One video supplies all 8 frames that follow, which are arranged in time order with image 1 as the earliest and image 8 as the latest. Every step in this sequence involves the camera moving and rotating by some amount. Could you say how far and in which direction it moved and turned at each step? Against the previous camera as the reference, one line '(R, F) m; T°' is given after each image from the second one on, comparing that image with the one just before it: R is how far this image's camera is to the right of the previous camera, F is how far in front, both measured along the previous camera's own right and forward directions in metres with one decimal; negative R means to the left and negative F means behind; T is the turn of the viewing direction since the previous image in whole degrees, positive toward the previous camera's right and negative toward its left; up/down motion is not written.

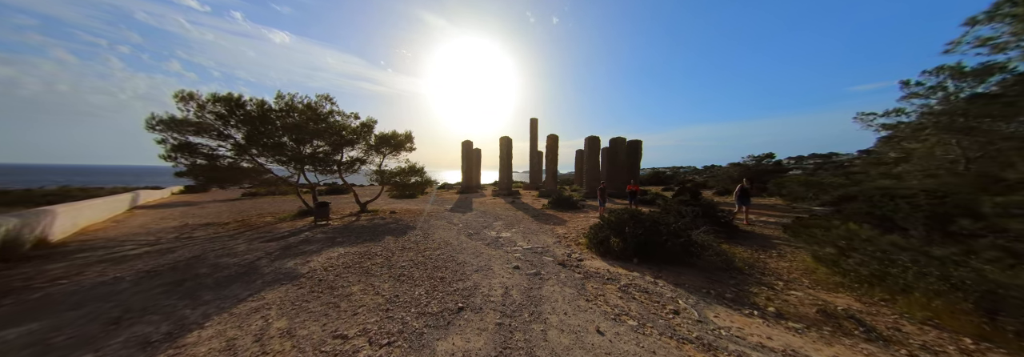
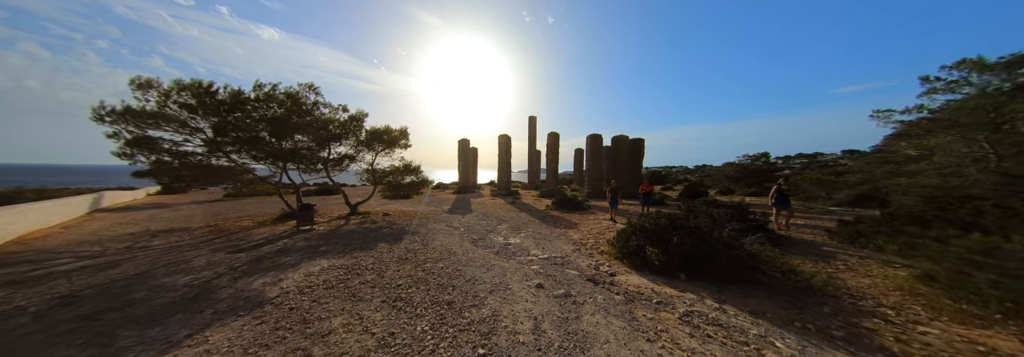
(-0.4, +0.8) m; +1°
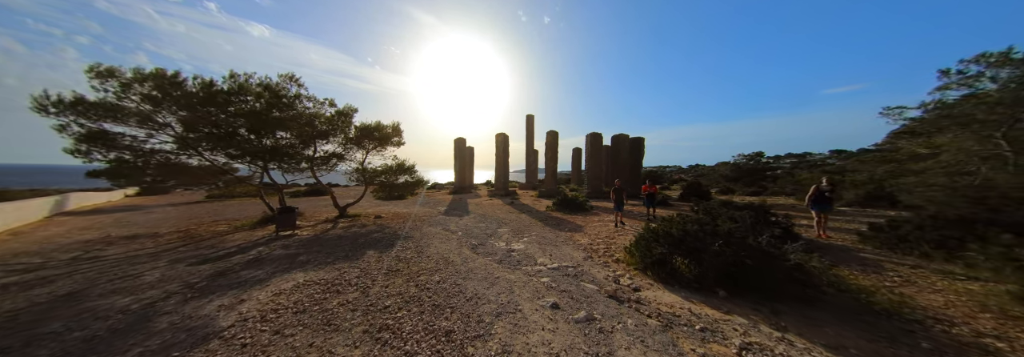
(-0.2, +0.6) m; +1°
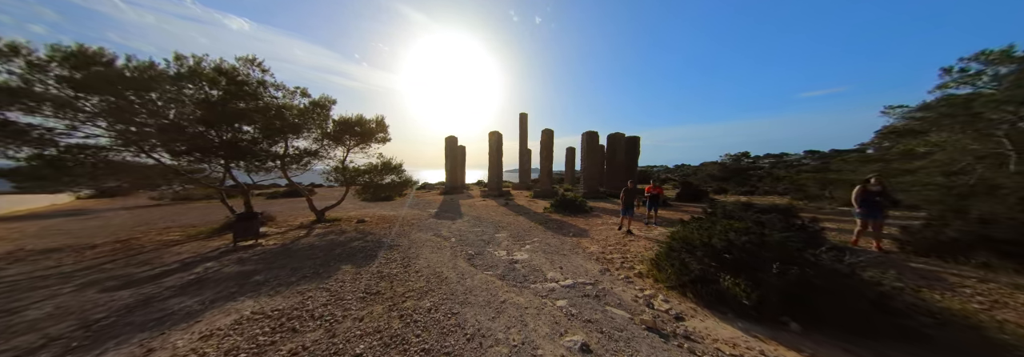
(-0.2, +0.7) m; +2°
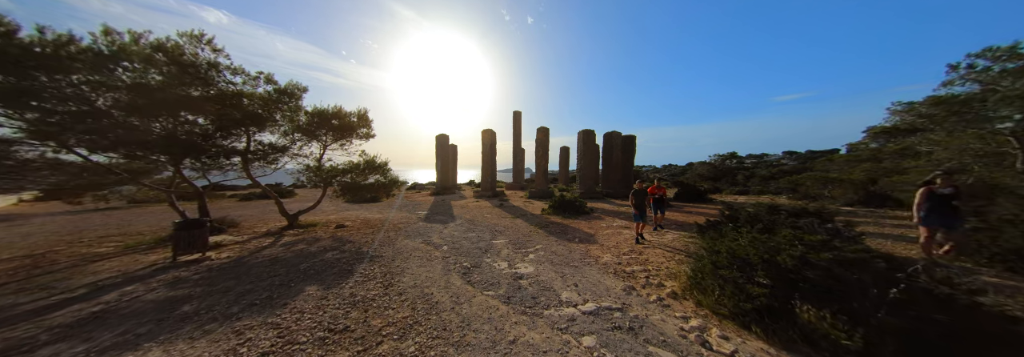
(-0.2, +0.8) m; +2°
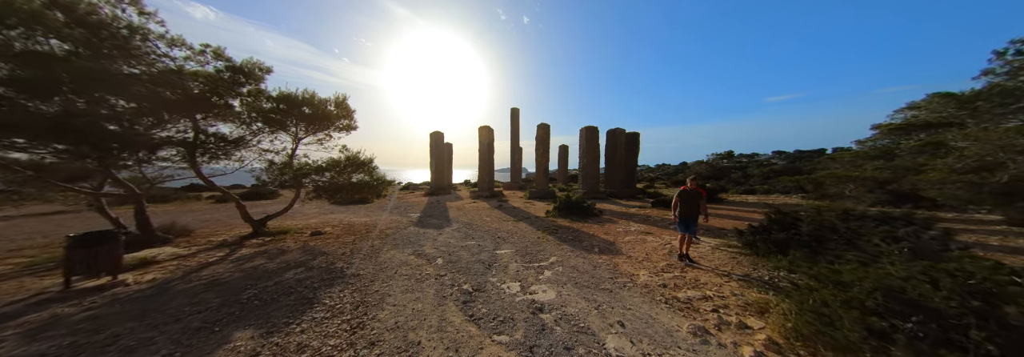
(-0.3, +1.0) m; +1°
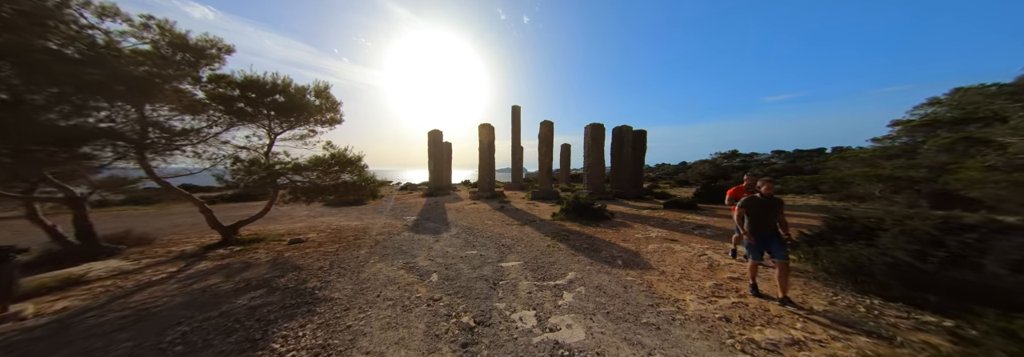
(-0.2, +0.8) m; 0°
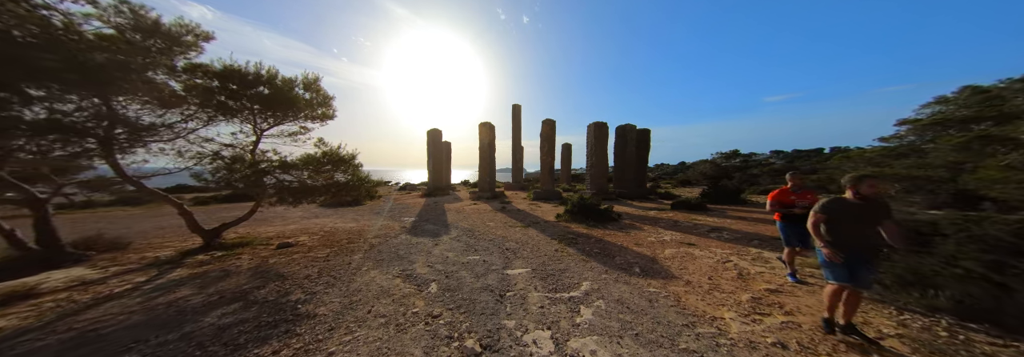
(-0.1, +0.4) m; 0°
